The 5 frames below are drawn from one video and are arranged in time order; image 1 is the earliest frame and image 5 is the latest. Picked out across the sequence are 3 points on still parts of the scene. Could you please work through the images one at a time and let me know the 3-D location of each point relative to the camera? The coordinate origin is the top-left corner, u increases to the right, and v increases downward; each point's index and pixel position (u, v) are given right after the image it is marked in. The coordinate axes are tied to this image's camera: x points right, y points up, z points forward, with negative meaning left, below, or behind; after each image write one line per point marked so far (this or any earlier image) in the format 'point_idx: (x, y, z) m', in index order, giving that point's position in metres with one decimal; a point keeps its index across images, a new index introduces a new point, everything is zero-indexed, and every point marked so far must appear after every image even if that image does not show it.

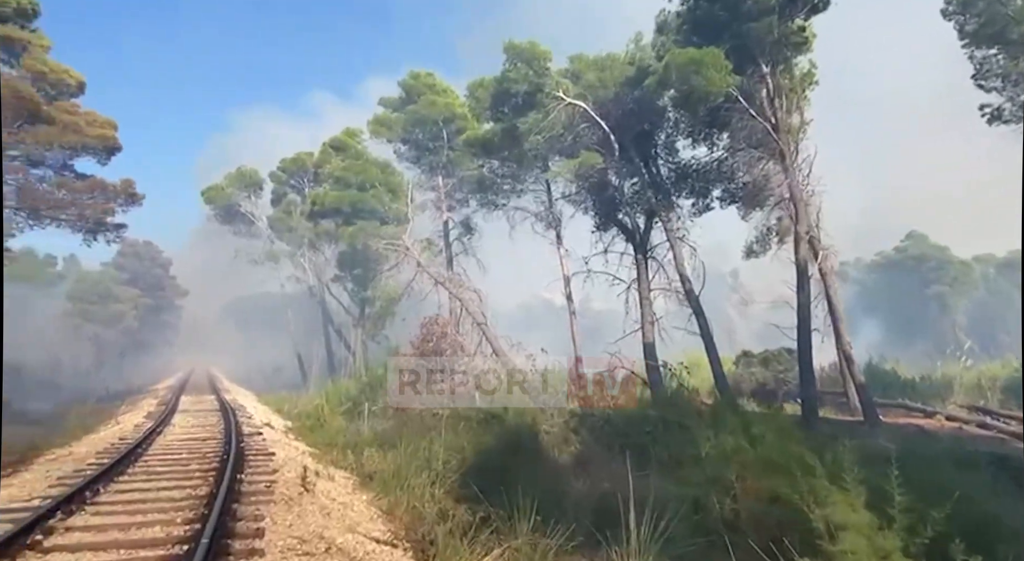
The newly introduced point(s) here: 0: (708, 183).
0: (+2.2, +1.1, +7.0) m
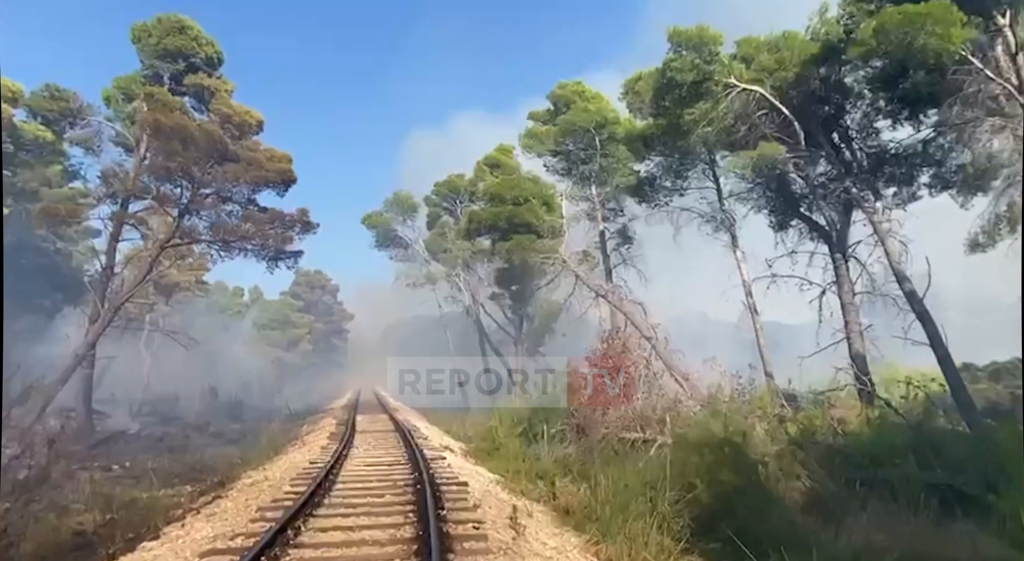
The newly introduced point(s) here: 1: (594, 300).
0: (+3.9, +1.1, +6.0) m
1: (+1.0, -0.2, +7.6) m
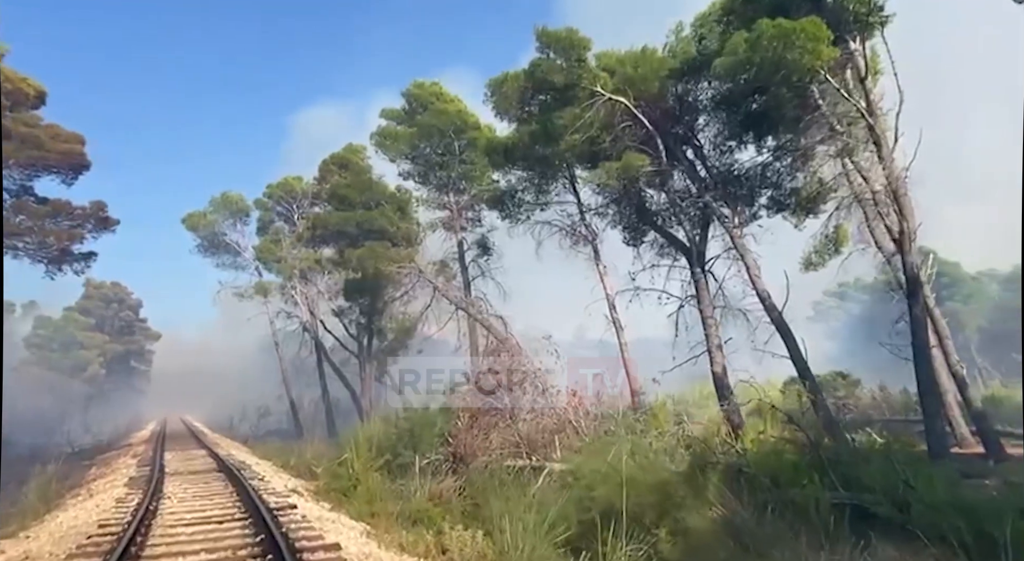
0: (+2.5, +0.9, +6.3) m
1: (-0.7, -0.4, +7.1) m
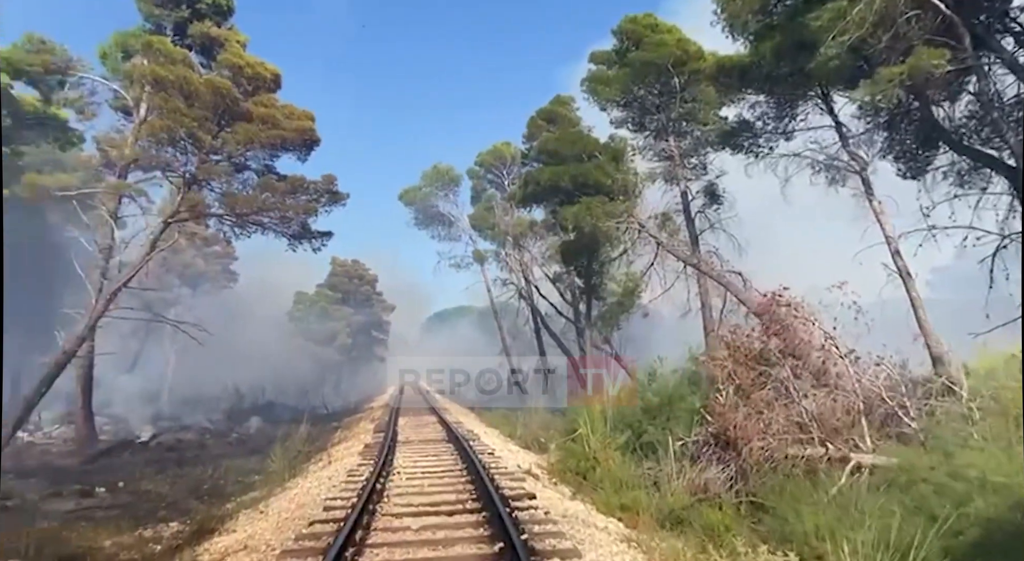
0: (+4.4, +1.5, +4.4) m
1: (+1.7, +0.1, +6.3) m
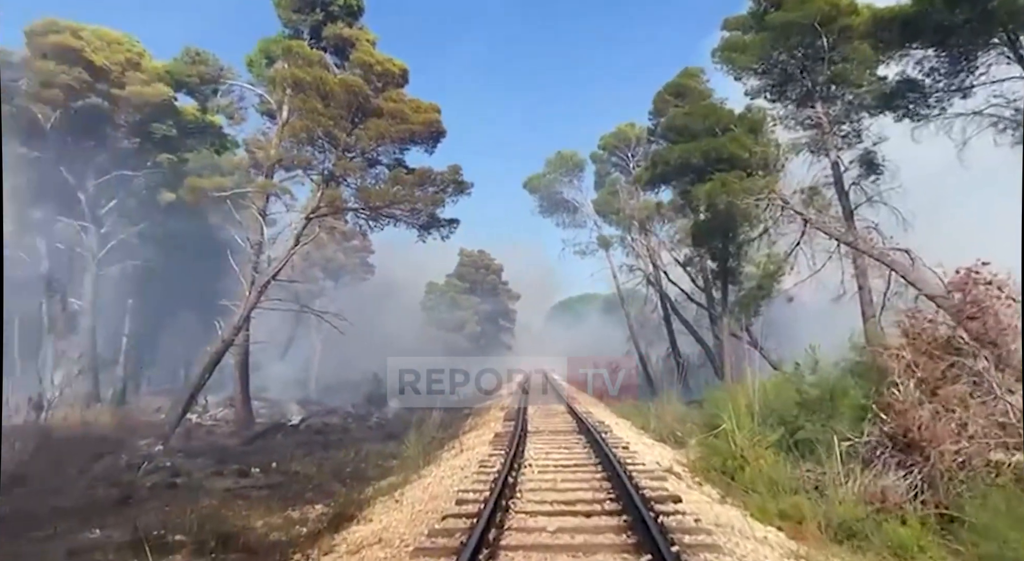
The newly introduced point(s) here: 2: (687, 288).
0: (+5.2, +1.7, +3.3) m
1: (+2.9, +0.3, +5.6) m
2: (+2.0, -0.1, +6.8) m
